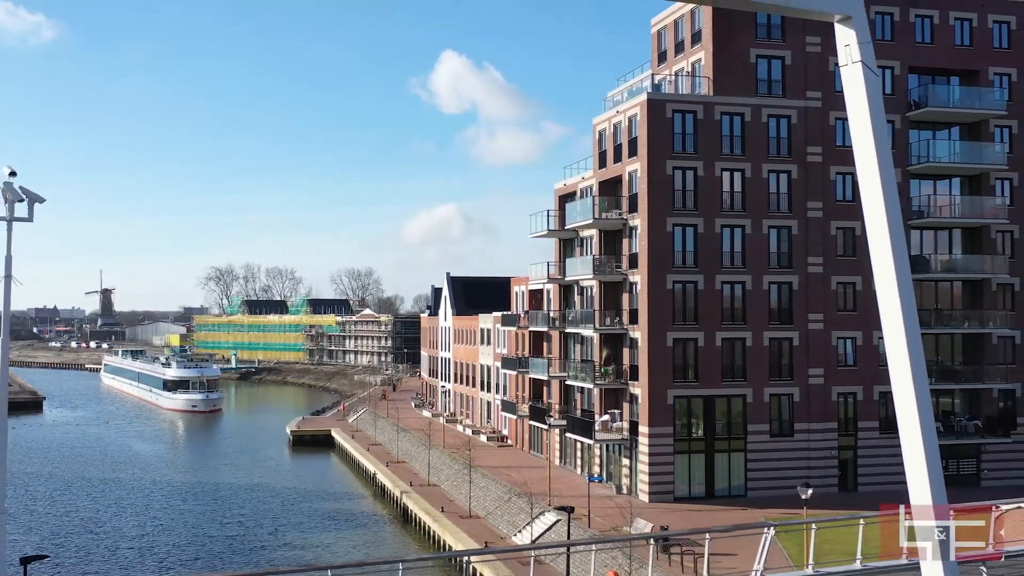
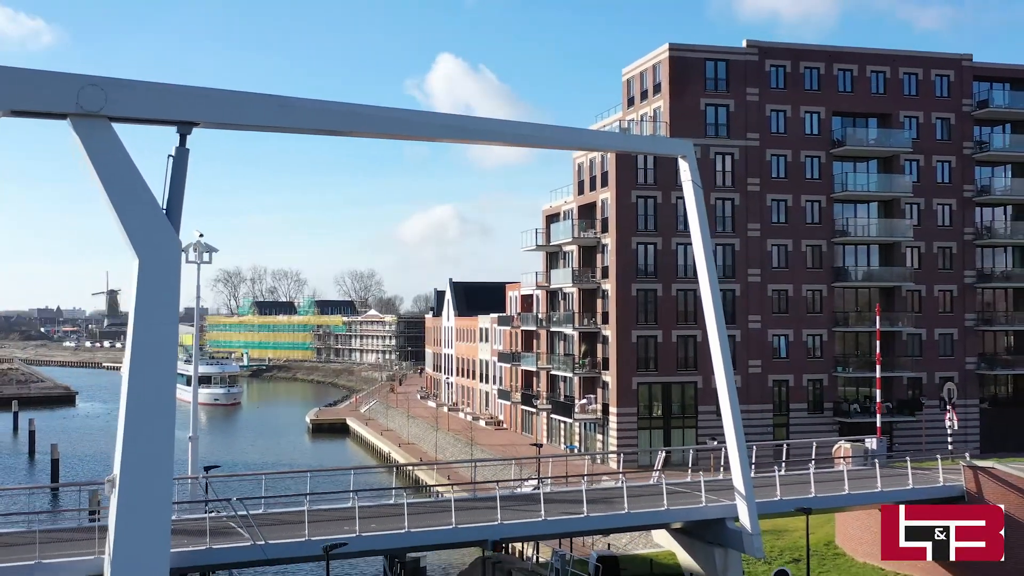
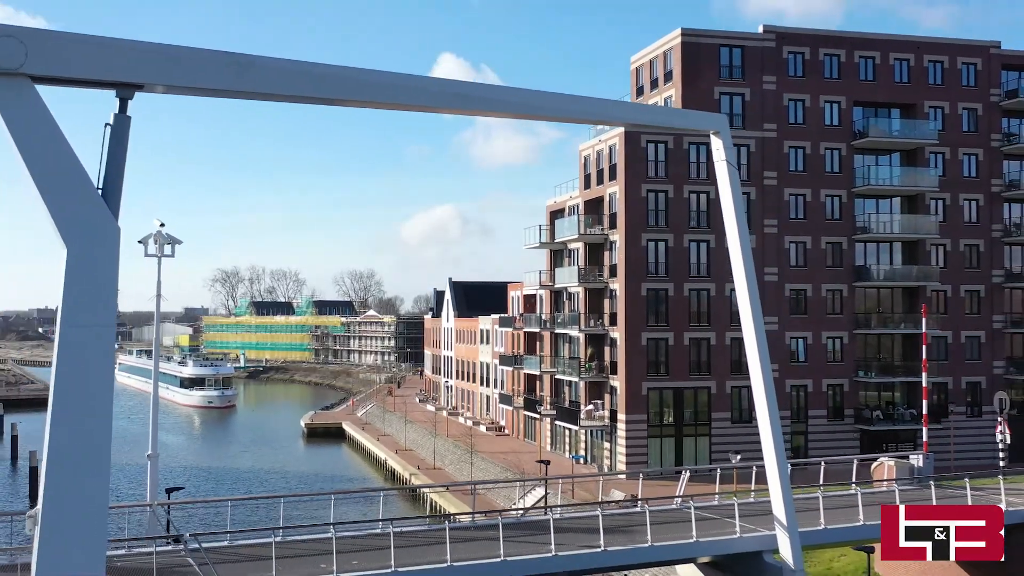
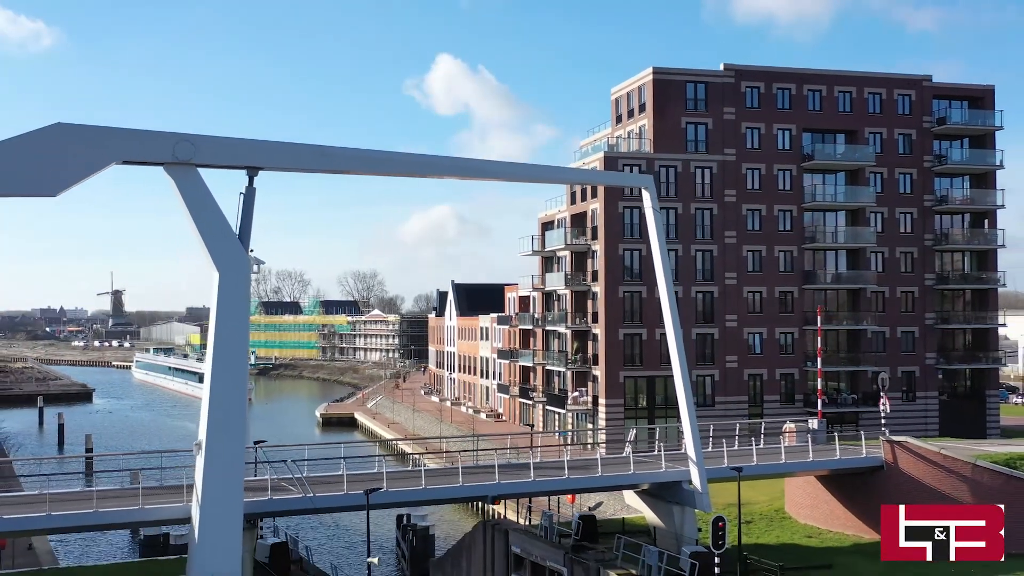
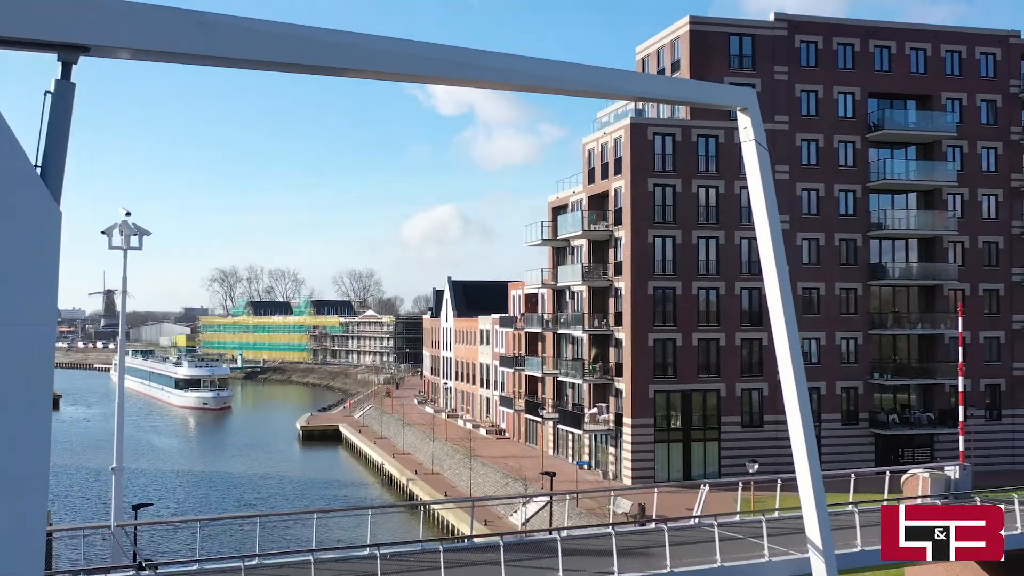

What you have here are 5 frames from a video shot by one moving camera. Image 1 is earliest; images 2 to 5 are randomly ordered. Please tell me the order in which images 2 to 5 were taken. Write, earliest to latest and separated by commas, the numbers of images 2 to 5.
5, 3, 2, 4
